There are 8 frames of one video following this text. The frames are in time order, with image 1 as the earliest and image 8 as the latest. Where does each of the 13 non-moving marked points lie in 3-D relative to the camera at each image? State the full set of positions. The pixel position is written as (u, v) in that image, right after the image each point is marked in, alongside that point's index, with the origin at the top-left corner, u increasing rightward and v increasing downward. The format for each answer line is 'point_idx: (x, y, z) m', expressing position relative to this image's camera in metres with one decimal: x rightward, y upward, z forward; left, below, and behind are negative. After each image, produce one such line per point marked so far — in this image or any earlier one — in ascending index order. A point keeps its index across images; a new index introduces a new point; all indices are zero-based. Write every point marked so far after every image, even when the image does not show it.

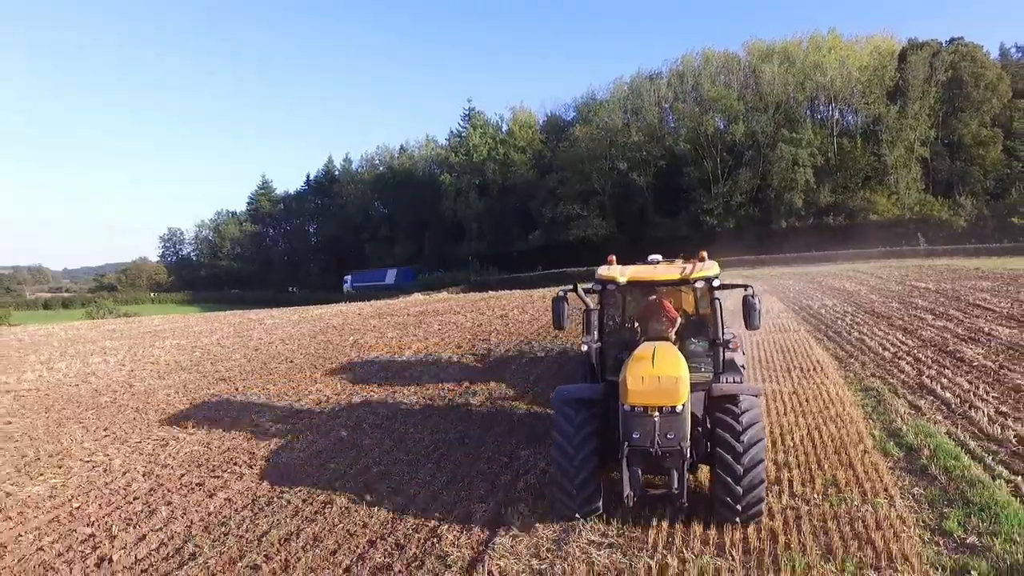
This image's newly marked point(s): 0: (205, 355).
0: (-6.6, -1.4, +15.5) m
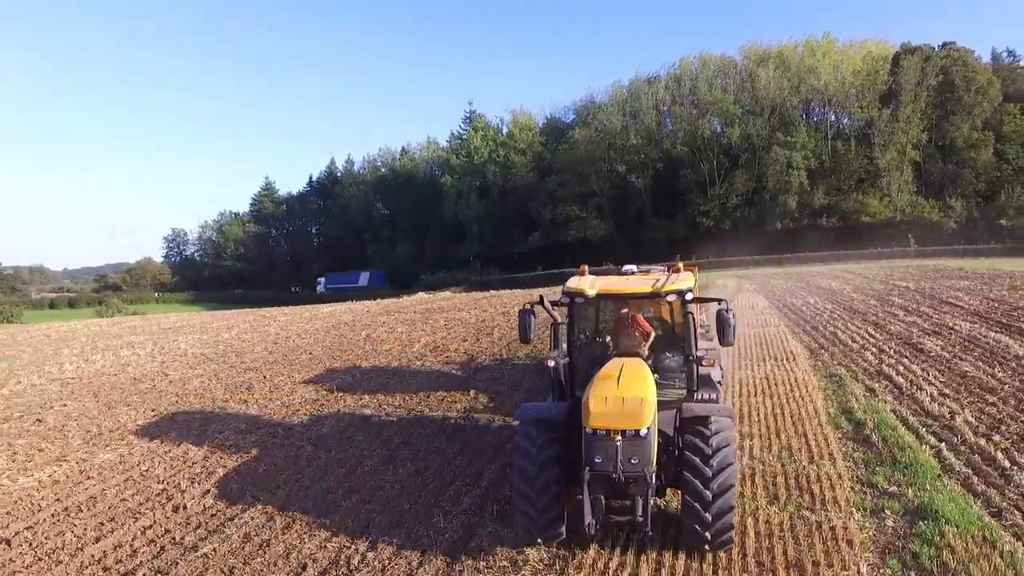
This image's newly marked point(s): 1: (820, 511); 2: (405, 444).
0: (-6.6, -1.3, +16.6) m
1: (+2.6, -1.8, +6.1) m
2: (-1.3, -1.9, +8.4) m
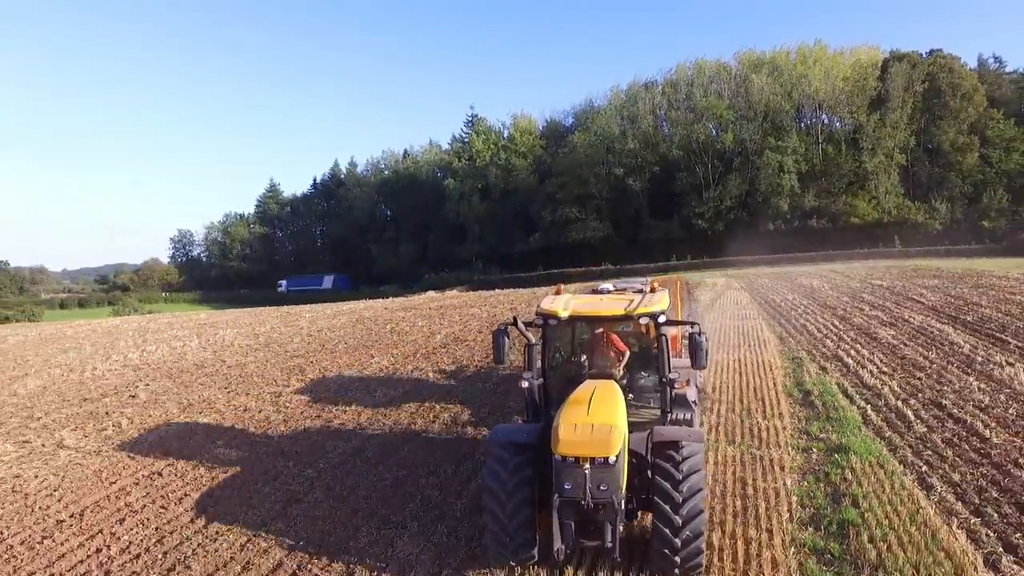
0: (-6.4, -1.3, +18.6) m
1: (+2.8, -1.8, +8.1) m
2: (-1.0, -1.8, +10.4) m
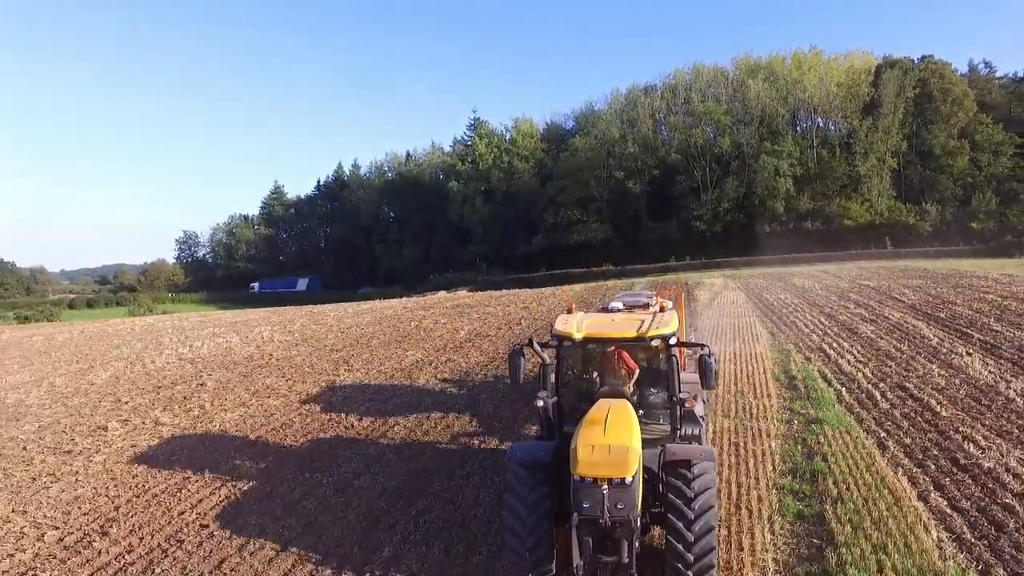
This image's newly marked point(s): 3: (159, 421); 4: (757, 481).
0: (-5.9, -1.3, +20.3) m
1: (+3.3, -1.8, +9.8) m
2: (-0.6, -1.8, +12.1) m
3: (-5.6, -2.1, +11.1) m
4: (+2.7, -2.1, +7.6) m
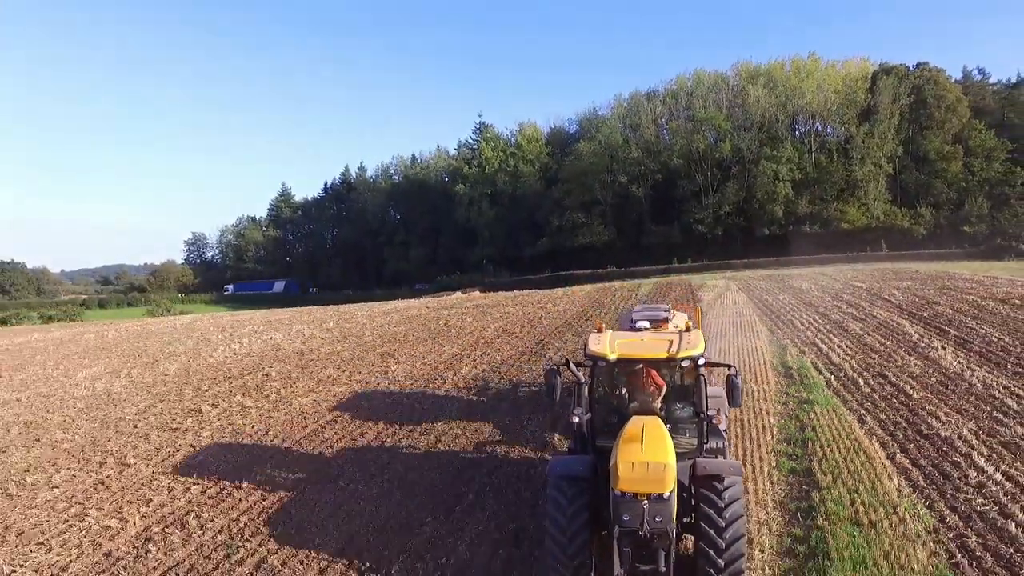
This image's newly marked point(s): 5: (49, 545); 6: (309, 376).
0: (-5.3, -1.4, +22.1) m
1: (+4.0, -1.8, +11.6) m
2: (+0.1, -1.9, +13.9) m
3: (-4.9, -2.1, +12.9) m
4: (+3.3, -2.1, +9.4) m
5: (-5.1, -2.9, +7.7) m
6: (-4.4, -1.9, +15.0) m
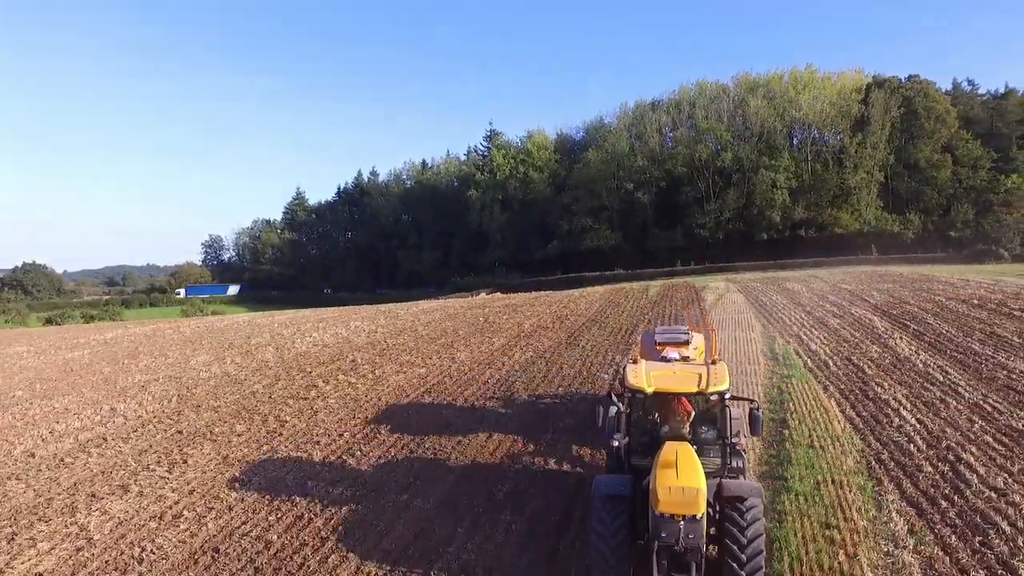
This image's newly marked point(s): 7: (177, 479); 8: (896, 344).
0: (-4.2, -1.4, +25.7) m
1: (+5.0, -1.9, +15.2) m
2: (+1.1, -1.9, +17.4) m
3: (-3.9, -2.2, +16.5) m
4: (+4.4, -2.2, +13.0) m
5: (-4.0, -2.9, +11.3) m
6: (-3.3, -2.0, +18.6) m
7: (-5.3, -3.0, +11.2) m
8: (+9.5, -1.4, +17.6) m
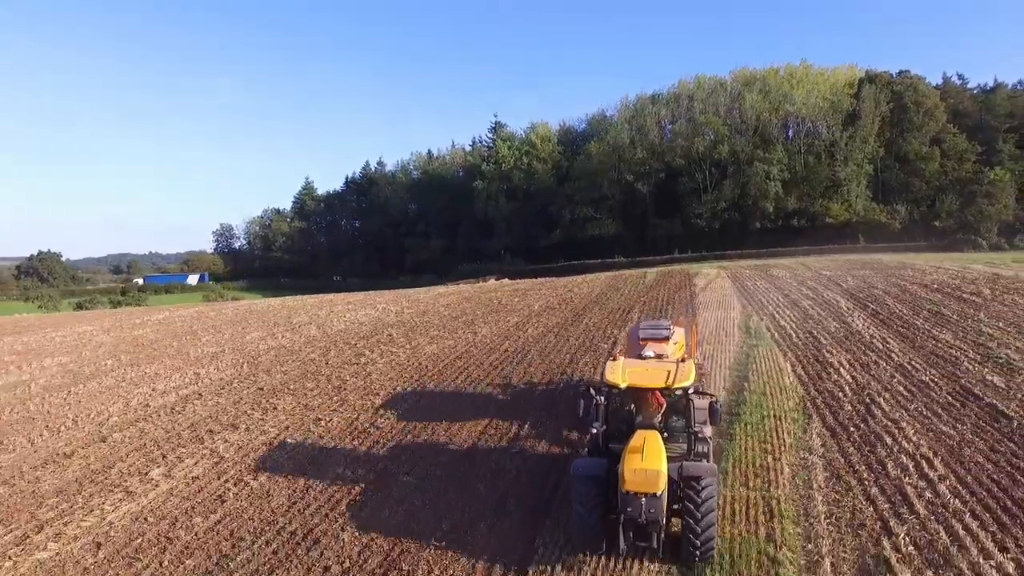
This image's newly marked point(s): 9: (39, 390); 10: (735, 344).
0: (-3.8, -0.9, +28.8) m
1: (+5.4, -1.5, +18.3) m
2: (+1.6, -1.5, +20.6) m
3: (-3.4, -1.8, +19.7) m
4: (+4.8, -1.8, +16.2) m
5: (-3.6, -2.6, +14.4) m
6: (-2.9, -1.5, +21.8) m
7: (-4.9, -2.7, +14.3) m
8: (+9.9, -1.0, +20.7) m
9: (-11.9, -2.6, +17.9) m
10: (+5.8, -1.5, +18.1) m
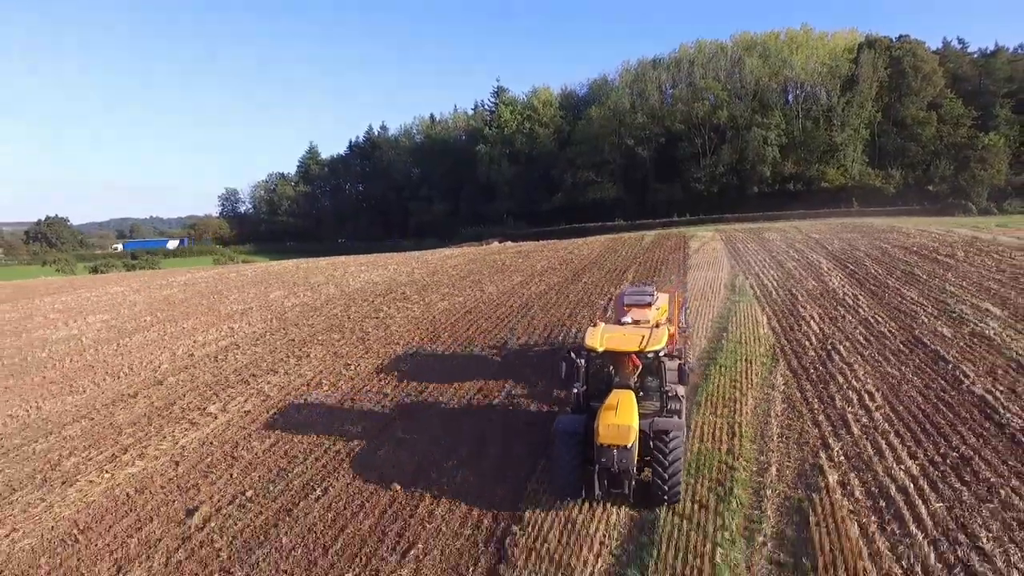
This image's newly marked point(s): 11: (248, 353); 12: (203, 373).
0: (-3.6, +0.8, +30.6) m
1: (+5.6, -0.4, +20.2) m
2: (+1.7, -0.3, +22.4) m
3: (-3.3, -0.6, +21.5) m
4: (+4.9, -0.8, +18.0) m
5: (-3.5, -1.7, +16.3) m
6: (-2.7, -0.2, +23.6) m
7: (-4.7, -1.8, +16.2) m
8: (+10.1, +0.2, +22.5) m
9: (-11.8, -1.5, +19.8) m
10: (+5.9, -0.5, +19.9) m
11: (-6.6, -1.6, +17.6) m
12: (-7.1, -1.9, +16.1) m
